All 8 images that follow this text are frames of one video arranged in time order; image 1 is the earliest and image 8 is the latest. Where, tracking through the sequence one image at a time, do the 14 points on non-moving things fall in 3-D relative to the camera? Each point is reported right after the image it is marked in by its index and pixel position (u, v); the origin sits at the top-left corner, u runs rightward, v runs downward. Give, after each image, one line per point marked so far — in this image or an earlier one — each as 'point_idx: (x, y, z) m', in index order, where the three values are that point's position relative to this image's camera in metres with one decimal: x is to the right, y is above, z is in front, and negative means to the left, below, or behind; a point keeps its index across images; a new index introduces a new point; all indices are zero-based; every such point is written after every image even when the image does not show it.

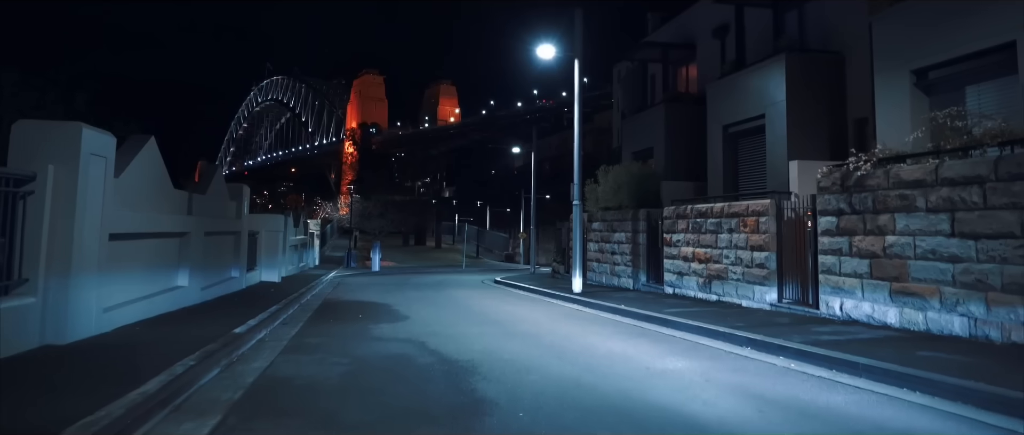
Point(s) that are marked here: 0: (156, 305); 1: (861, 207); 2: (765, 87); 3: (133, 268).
0: (-6.6, -1.6, +13.3) m
1: (+5.8, +0.2, +12.1) m
2: (+6.4, +3.3, +18.5) m
3: (-6.4, -0.9, +12.2) m
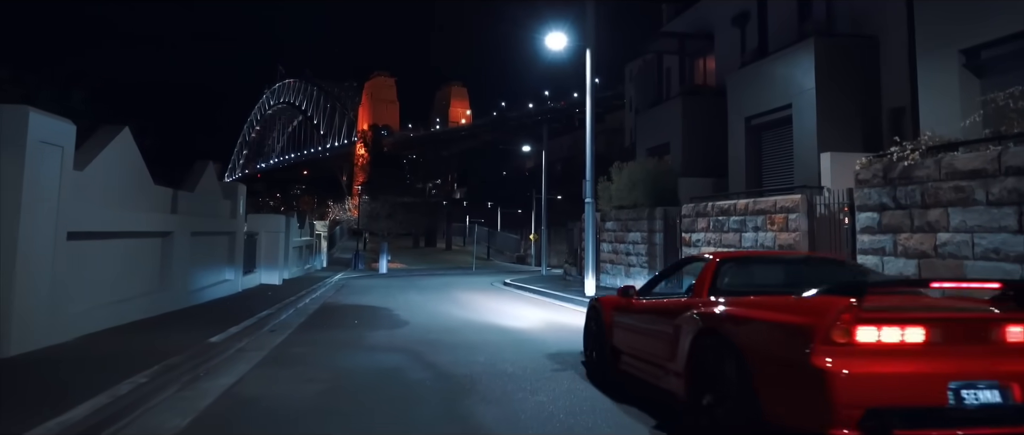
0: (-6.5, -1.6, +12.2) m
1: (+5.8, +0.2, +10.8) m
2: (+6.6, +3.4, +17.3) m
3: (-6.3, -0.8, +11.2) m
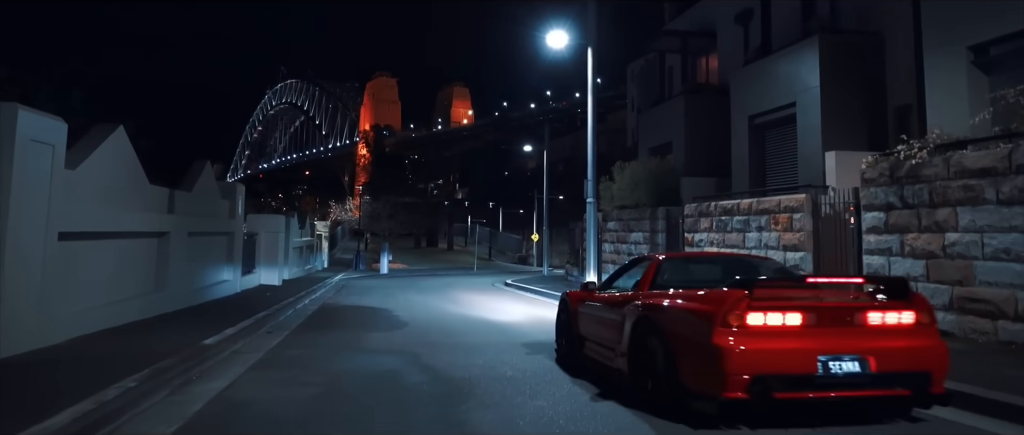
0: (-6.5, -1.6, +12.0) m
1: (+5.8, +0.2, +10.6) m
2: (+6.6, +3.4, +17.1) m
3: (-6.3, -0.8, +11.0) m
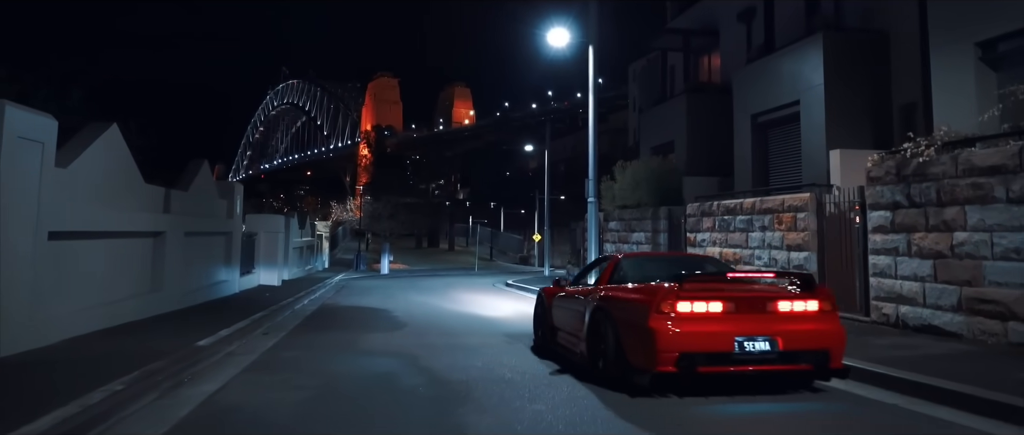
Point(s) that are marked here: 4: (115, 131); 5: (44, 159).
0: (-6.5, -1.6, +11.9) m
1: (+5.8, +0.2, +10.4) m
2: (+6.6, +3.4, +16.9) m
3: (-6.3, -0.8, +10.8) m
4: (-6.3, +1.4, +11.5) m
5: (-5.7, +0.7, +8.9) m
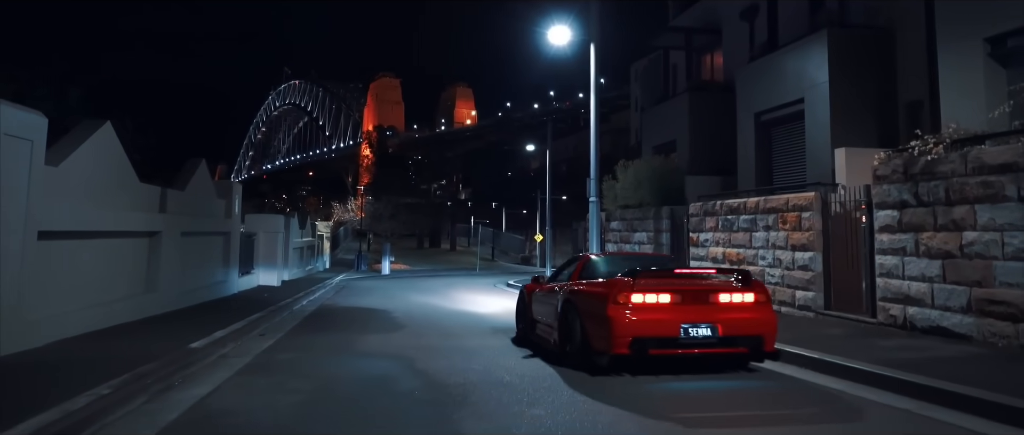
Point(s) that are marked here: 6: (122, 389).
0: (-6.5, -1.5, +11.7) m
1: (+5.8, +0.3, +10.2) m
2: (+6.6, +3.4, +16.7) m
3: (-6.3, -0.8, +10.6) m
4: (-6.3, +1.4, +11.4) m
5: (-5.7, +0.7, +8.7) m
6: (-3.6, -1.6, +6.7) m
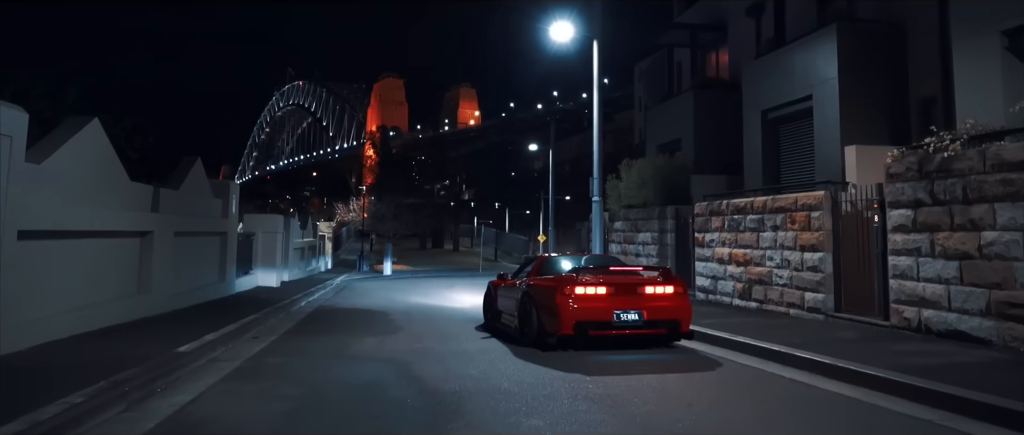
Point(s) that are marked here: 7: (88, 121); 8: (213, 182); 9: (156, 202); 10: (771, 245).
0: (-6.5, -1.5, +11.3) m
1: (+5.8, +0.3, +9.8) m
2: (+6.7, +3.4, +16.3) m
3: (-6.3, -0.8, +10.3) m
4: (-6.3, +1.4, +11.0) m
5: (-5.8, +0.7, +8.4) m
6: (-3.6, -1.6, +6.4) m
7: (-6.7, +1.5, +11.4) m
8: (-8.0, +1.0, +19.6) m
9: (-6.9, +0.3, +14.0) m
10: (+4.9, -0.5, +13.9) m
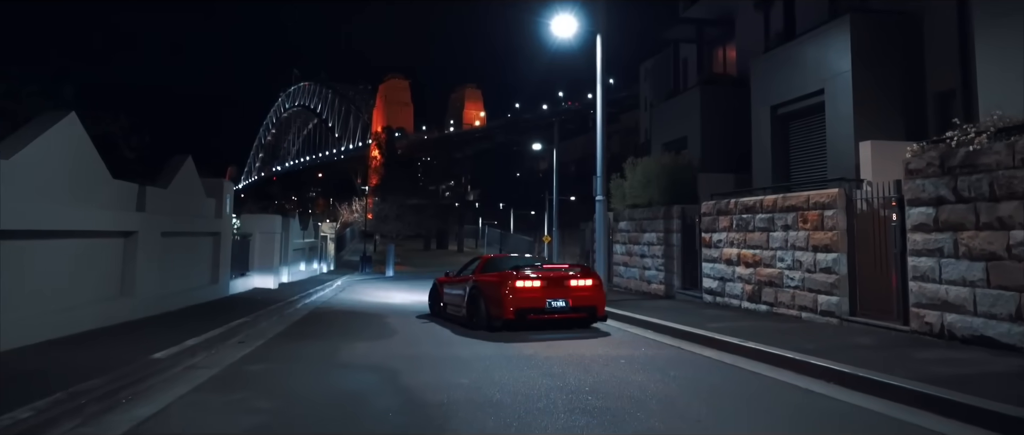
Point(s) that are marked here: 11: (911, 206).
0: (-6.5, -1.5, +10.8) m
1: (+5.8, +0.3, +9.2) m
2: (+6.6, +3.4, +15.6) m
3: (-6.4, -0.8, +9.8) m
4: (-6.4, +1.4, +10.5) m
5: (-5.8, +0.8, +7.9) m
6: (-3.7, -1.5, +5.8) m
7: (-6.7, +1.5, +10.9) m
8: (-8.0, +1.0, +19.1) m
9: (-6.9, +0.3, +13.5) m
10: (+4.9, -0.5, +13.3) m
11: (+5.5, +0.2, +10.1) m
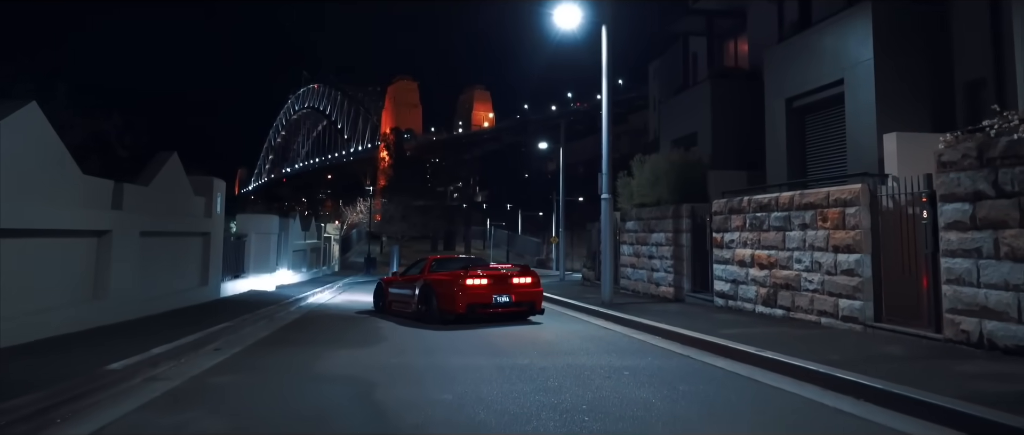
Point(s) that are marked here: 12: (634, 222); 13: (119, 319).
0: (-6.6, -1.5, +10.0) m
1: (+5.7, +0.3, +8.2) m
2: (+6.6, +3.5, +14.7) m
3: (-6.5, -0.7, +9.0) m
4: (-6.4, +1.4, +9.7) m
5: (-5.9, +0.8, +7.1) m
6: (-3.8, -1.5, +5.0) m
7: (-6.8, +1.6, +10.1) m
8: (-7.9, +1.0, +18.3) m
9: (-6.9, +0.3, +12.8) m
10: (+4.9, -0.5, +12.4) m
11: (+5.5, +0.2, +9.2) m
12: (+3.3, -0.1, +19.7) m
13: (-6.9, -1.8, +12.8) m
